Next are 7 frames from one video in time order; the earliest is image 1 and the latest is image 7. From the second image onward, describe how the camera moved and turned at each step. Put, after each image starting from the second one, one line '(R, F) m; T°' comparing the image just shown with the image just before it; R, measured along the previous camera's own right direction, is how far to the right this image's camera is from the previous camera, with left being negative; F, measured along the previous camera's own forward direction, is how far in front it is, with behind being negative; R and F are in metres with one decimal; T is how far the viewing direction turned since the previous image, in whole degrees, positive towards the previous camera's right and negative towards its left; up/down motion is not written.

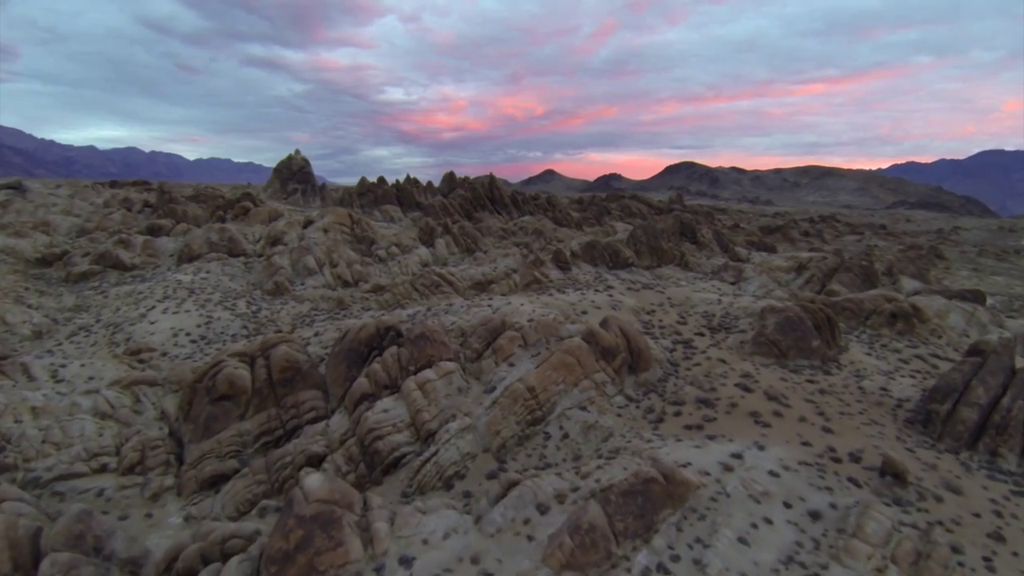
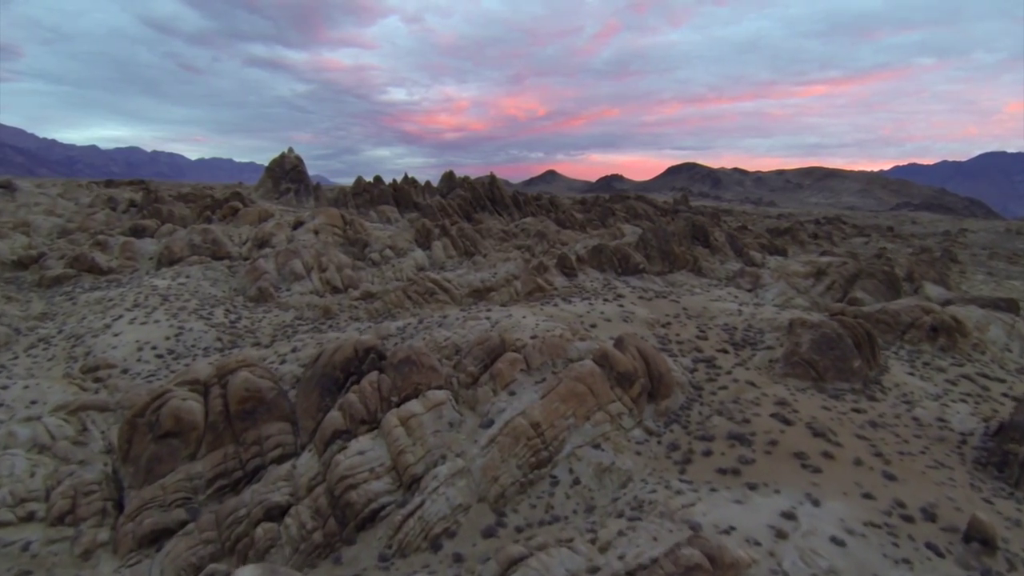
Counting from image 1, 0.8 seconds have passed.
(0.0, +2.0) m; 0°
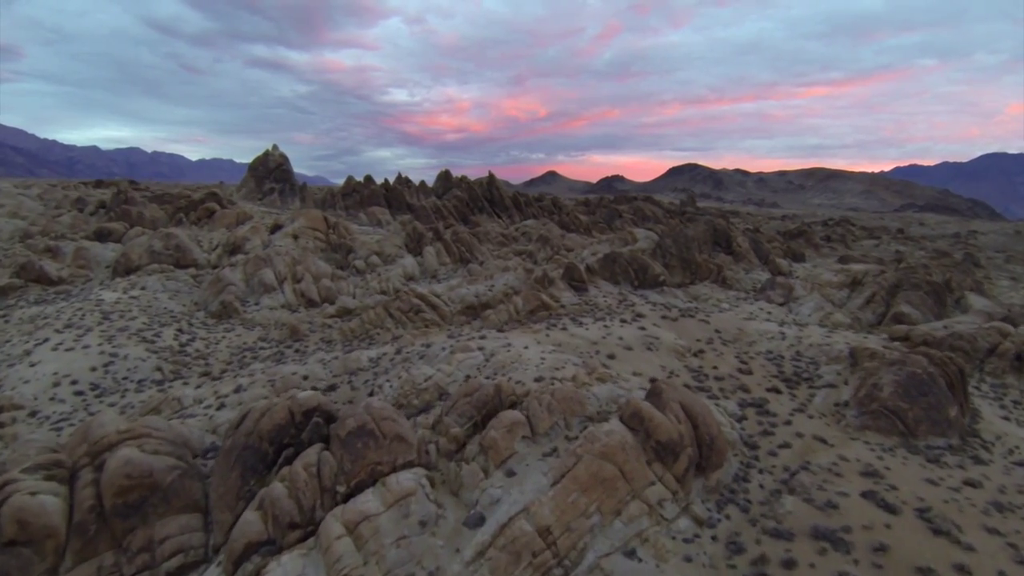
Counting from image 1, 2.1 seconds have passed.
(0.0, +3.3) m; 0°
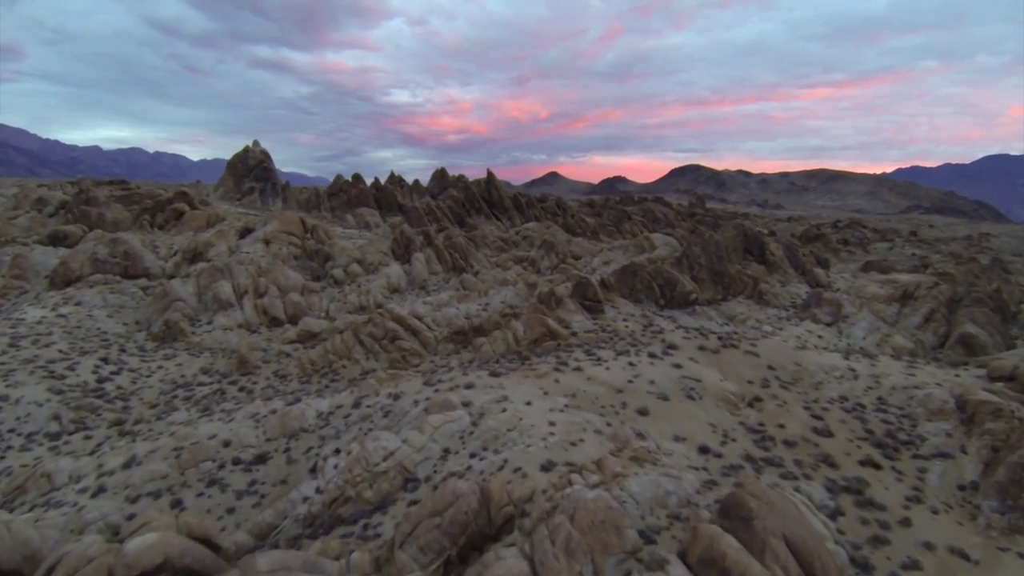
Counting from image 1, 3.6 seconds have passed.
(+0.1, +3.7) m; 0°
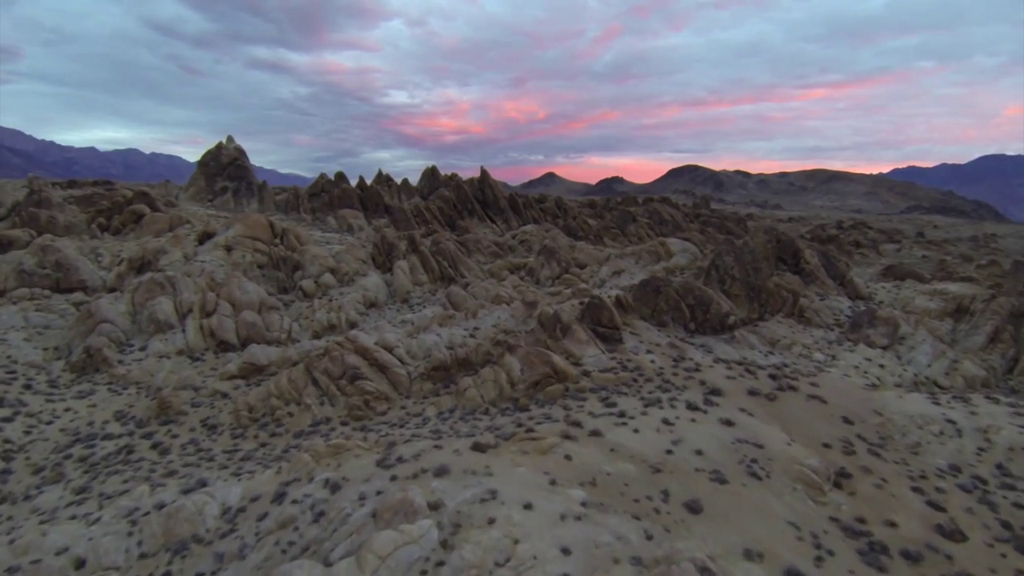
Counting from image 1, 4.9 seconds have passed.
(+0.1, +3.4) m; 0°
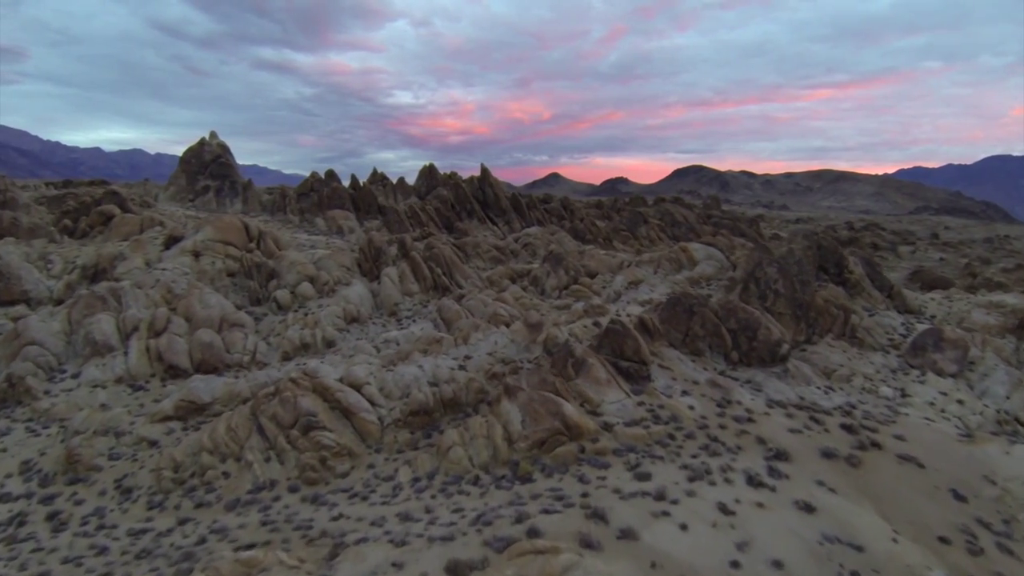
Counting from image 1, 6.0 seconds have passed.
(+0.1, +2.6) m; 0°
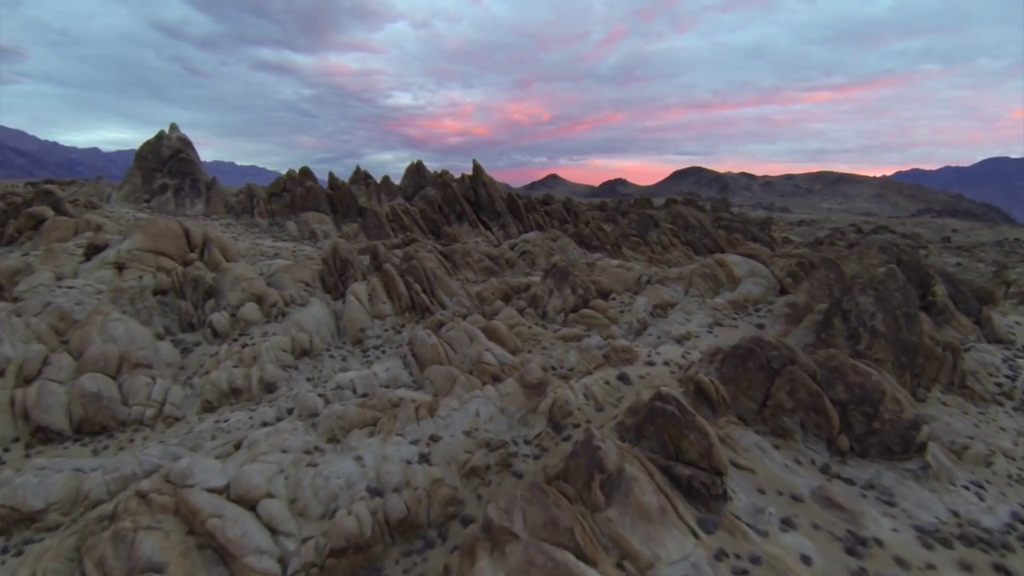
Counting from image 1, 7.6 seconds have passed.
(+0.1, +3.9) m; 0°
